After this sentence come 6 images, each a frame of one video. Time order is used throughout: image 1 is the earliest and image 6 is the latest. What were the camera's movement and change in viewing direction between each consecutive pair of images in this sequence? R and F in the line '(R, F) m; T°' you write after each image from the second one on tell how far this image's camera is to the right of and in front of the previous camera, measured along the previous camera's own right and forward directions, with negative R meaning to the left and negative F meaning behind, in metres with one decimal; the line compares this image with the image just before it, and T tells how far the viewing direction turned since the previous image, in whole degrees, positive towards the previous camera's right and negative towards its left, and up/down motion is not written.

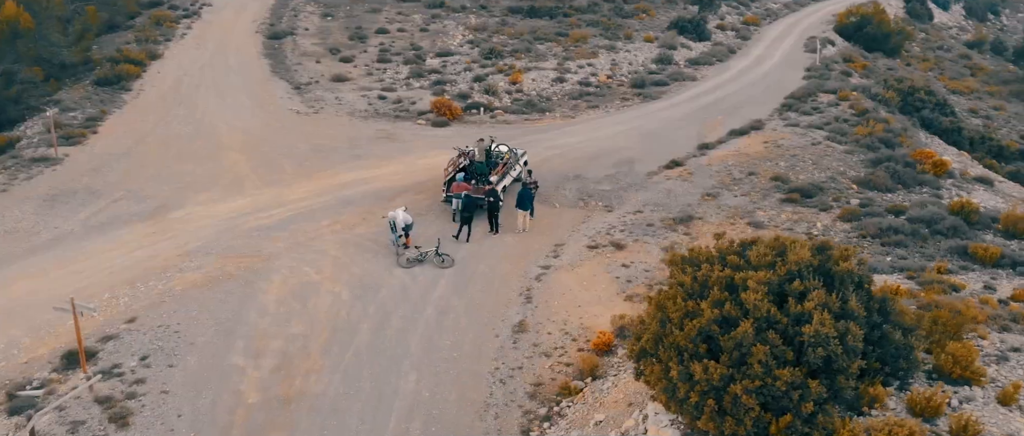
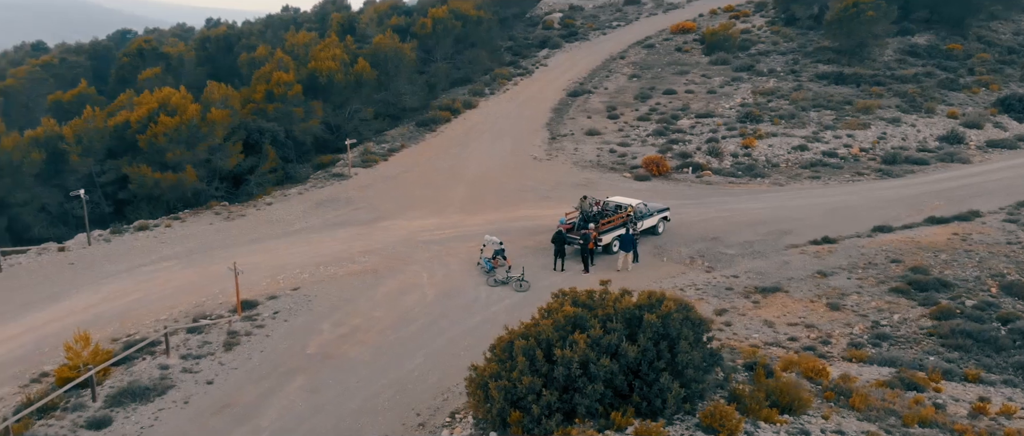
(+5.3, -0.6) m; -26°
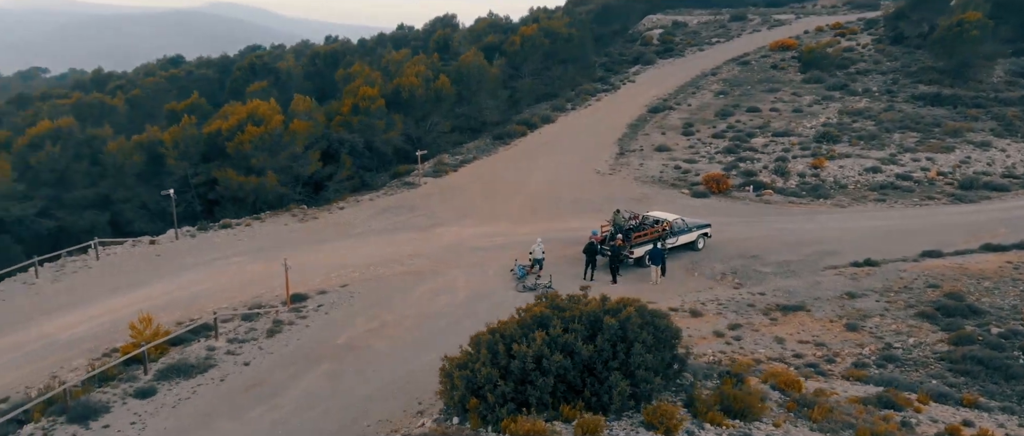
(+1.4, -0.6) m; -7°
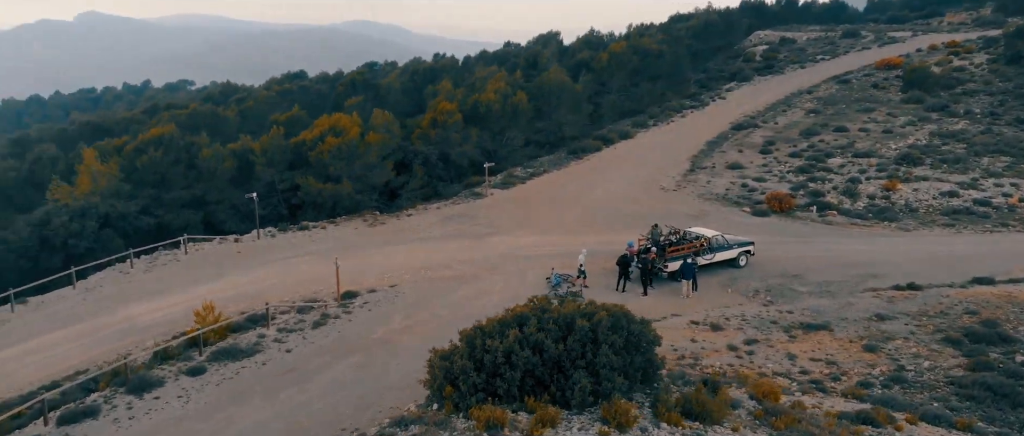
(+1.4, -0.6) m; -7°
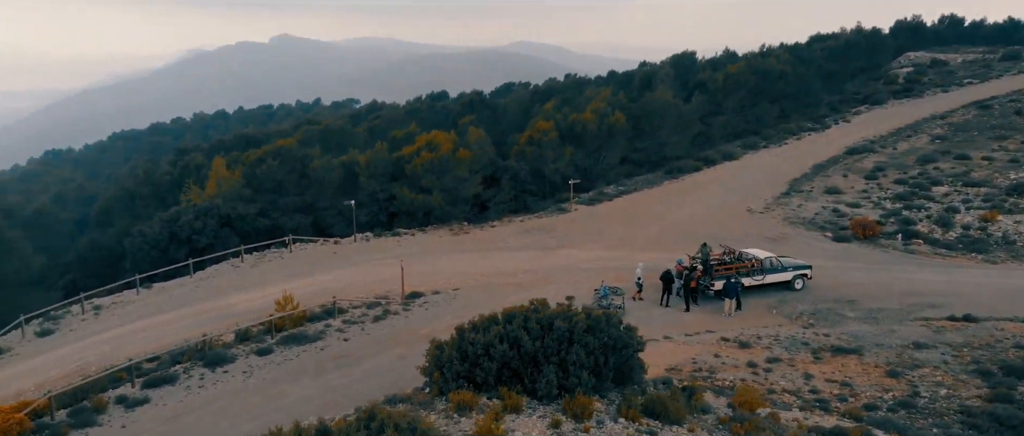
(+1.8, -0.9) m; -9°
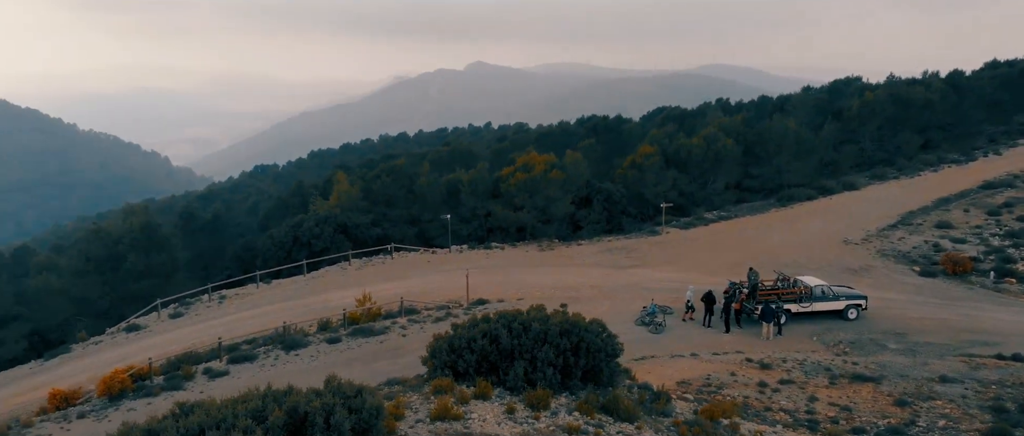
(+2.2, -1.3) m; -10°
